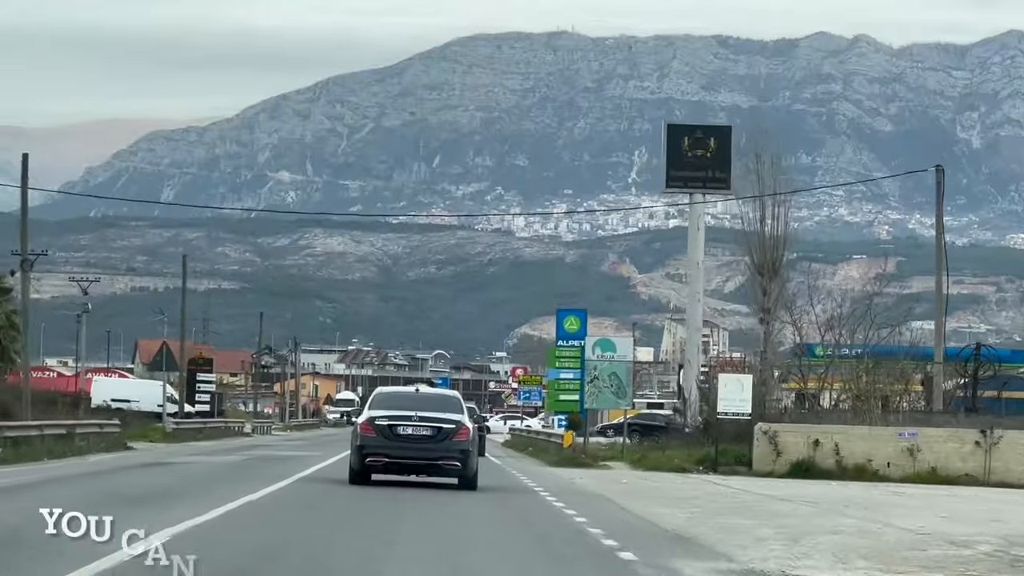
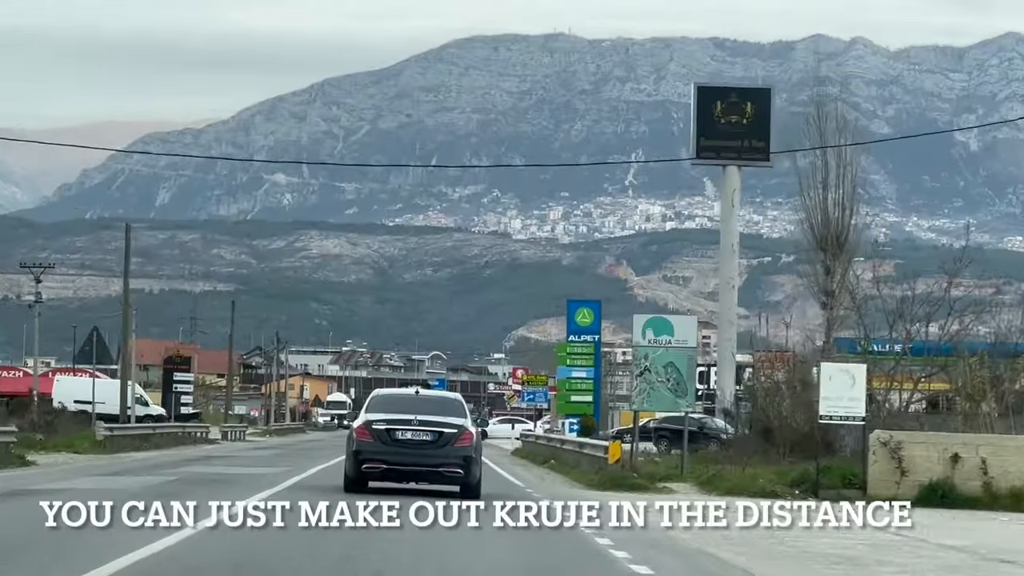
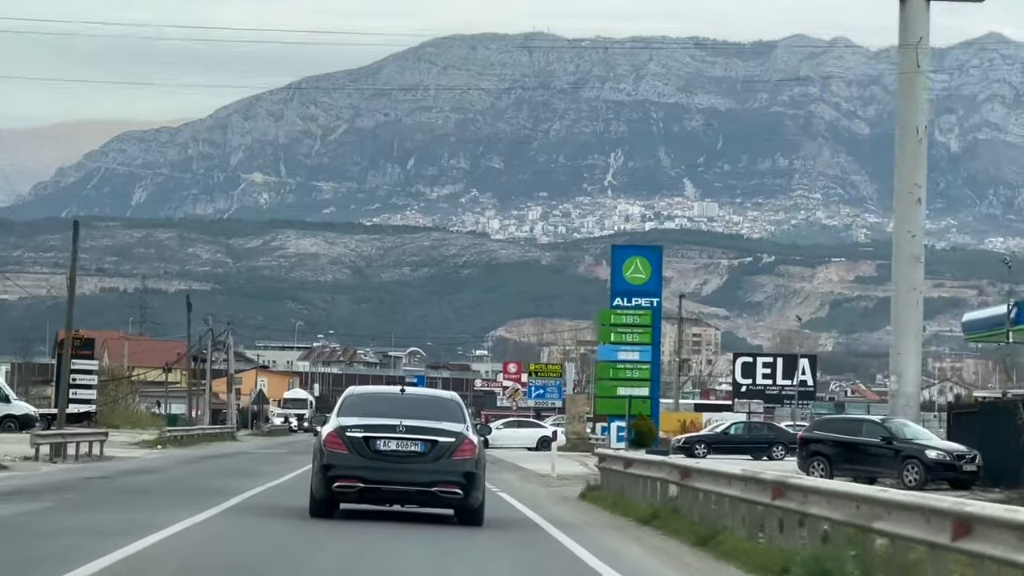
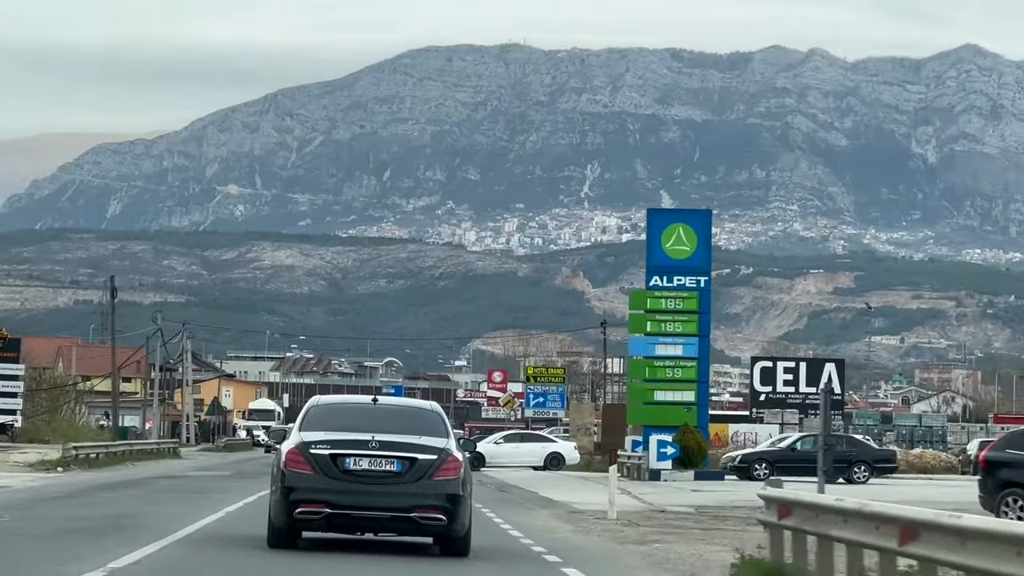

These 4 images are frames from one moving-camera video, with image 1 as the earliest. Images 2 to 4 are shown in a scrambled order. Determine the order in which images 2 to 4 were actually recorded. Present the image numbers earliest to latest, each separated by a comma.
2, 3, 4
